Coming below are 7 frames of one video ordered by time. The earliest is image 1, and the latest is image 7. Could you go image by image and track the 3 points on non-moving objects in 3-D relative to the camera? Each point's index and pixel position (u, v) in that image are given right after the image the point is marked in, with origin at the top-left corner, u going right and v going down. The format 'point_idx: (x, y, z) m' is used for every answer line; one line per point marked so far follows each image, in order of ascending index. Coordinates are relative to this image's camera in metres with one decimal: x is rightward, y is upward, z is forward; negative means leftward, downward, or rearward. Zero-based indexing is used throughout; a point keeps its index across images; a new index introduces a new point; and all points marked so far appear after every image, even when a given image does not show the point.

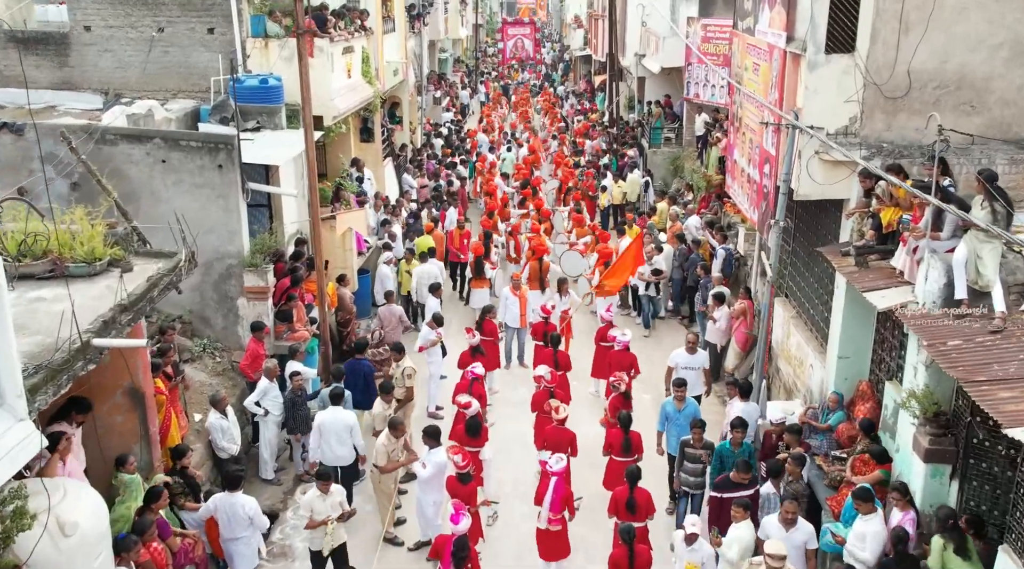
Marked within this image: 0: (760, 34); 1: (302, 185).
0: (+2.6, +2.6, +10.9) m
1: (-2.9, +1.3, +14.3) m
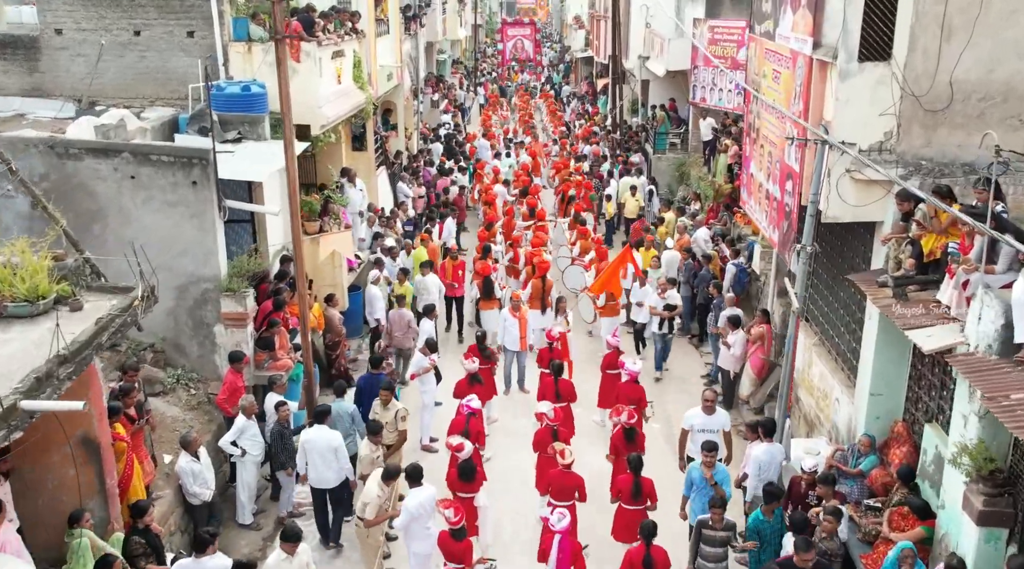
0: (+2.6, +2.3, +10.1) m
1: (-2.9, +1.1, +13.4) m
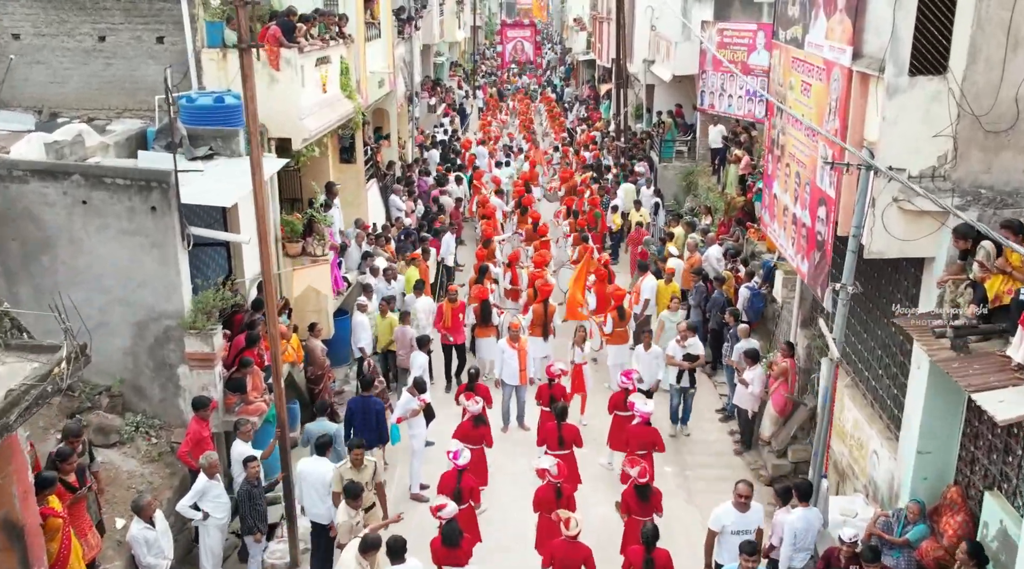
0: (+2.6, +2.0, +9.0) m
1: (-2.9, +0.8, +12.3) m
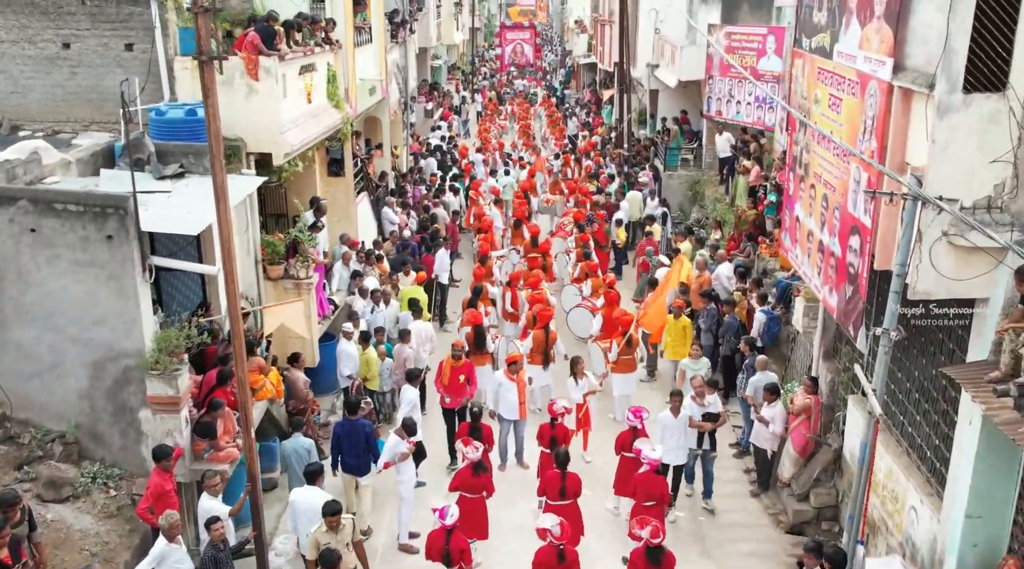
0: (+2.5, +1.7, +8.1) m
1: (-2.9, +0.5, +11.4) m
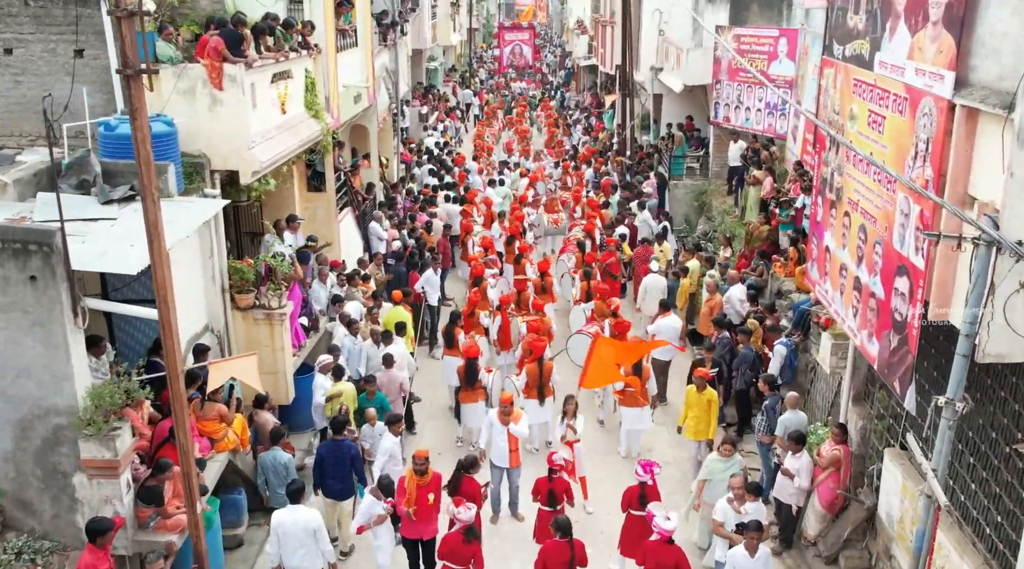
0: (+2.5, +1.4, +7.0) m
1: (-3.0, +0.2, +10.3) m
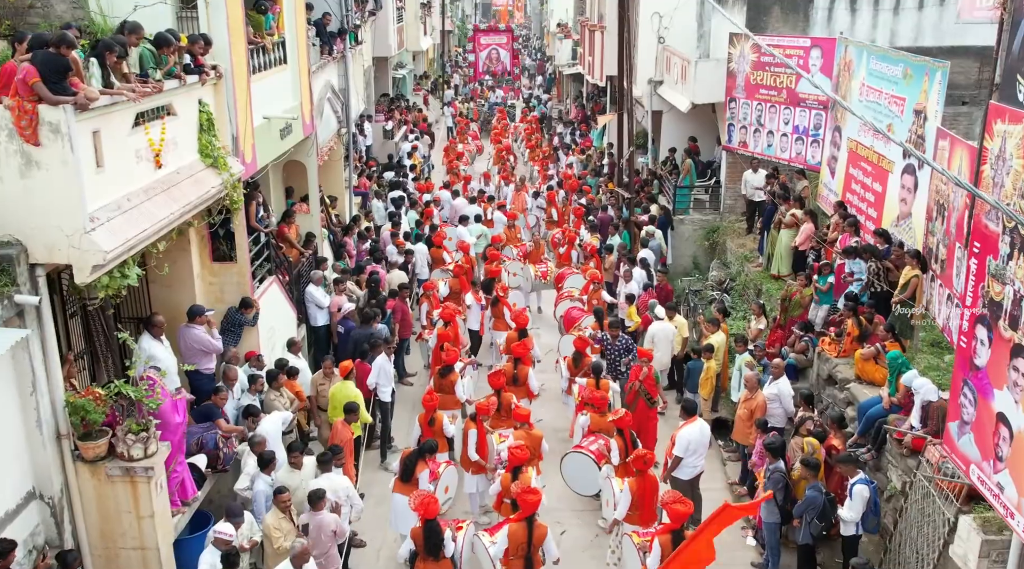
0: (+2.4, +0.5, +3.6) m
1: (-3.2, -0.8, +6.9) m
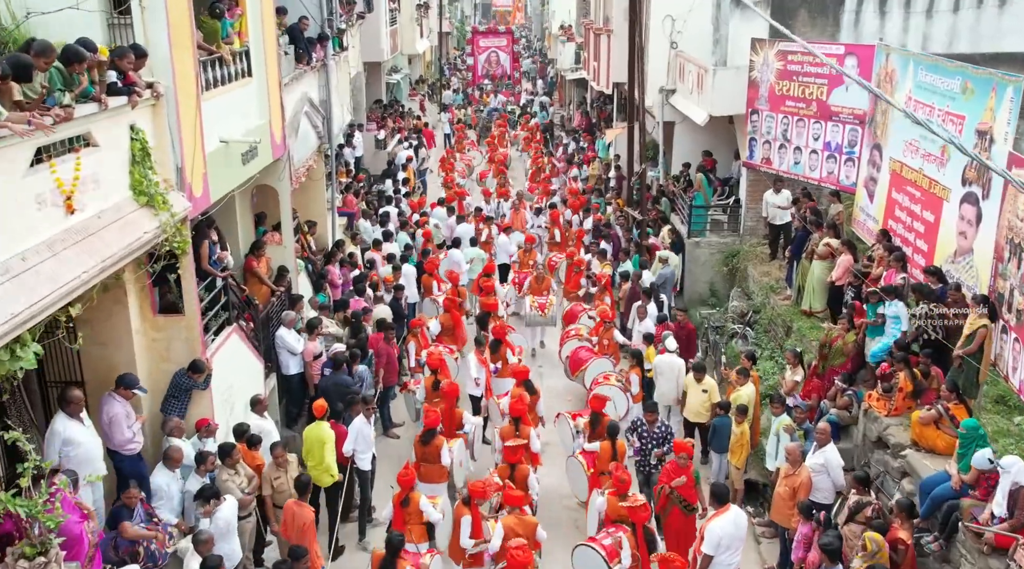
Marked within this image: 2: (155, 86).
0: (+2.4, 0.0, +2.0) m
1: (-3.2, -1.3, +5.3) m
2: (-2.6, +1.4, +7.5) m
